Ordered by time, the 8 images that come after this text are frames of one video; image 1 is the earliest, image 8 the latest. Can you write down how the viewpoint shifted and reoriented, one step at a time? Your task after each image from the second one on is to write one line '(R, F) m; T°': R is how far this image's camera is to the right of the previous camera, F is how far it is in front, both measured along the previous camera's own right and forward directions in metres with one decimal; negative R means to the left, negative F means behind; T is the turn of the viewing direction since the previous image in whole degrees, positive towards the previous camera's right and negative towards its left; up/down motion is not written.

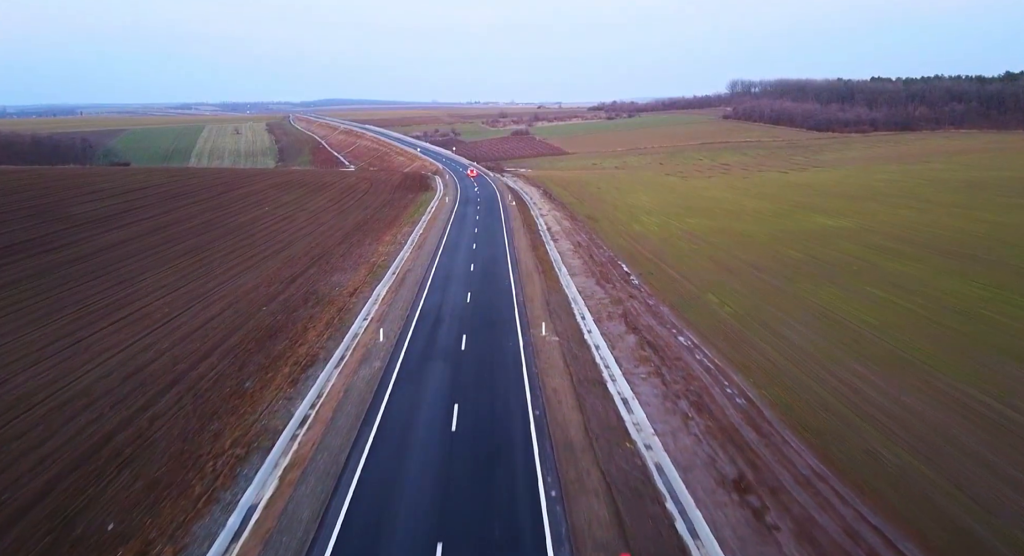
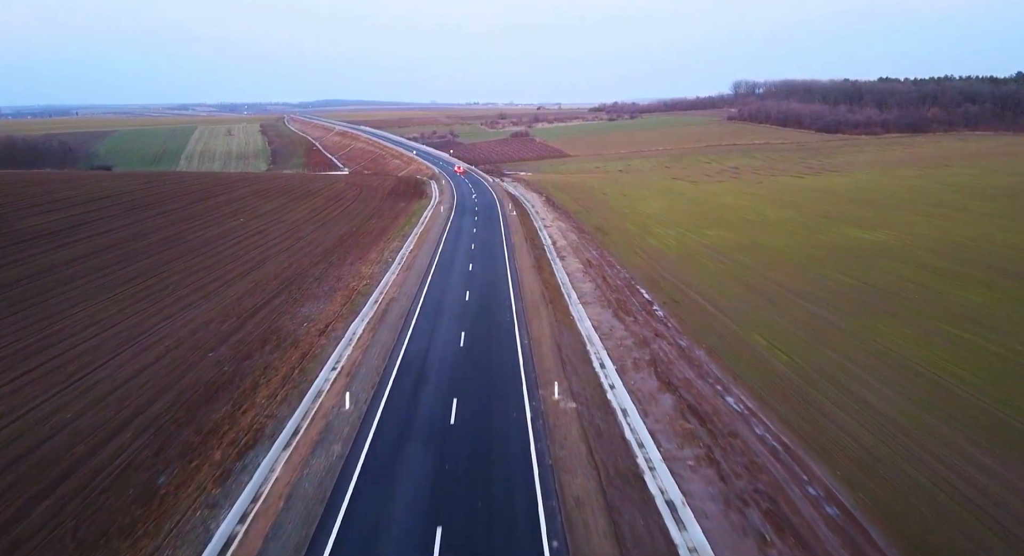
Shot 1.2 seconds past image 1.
(-0.2, +4.1) m; 0°
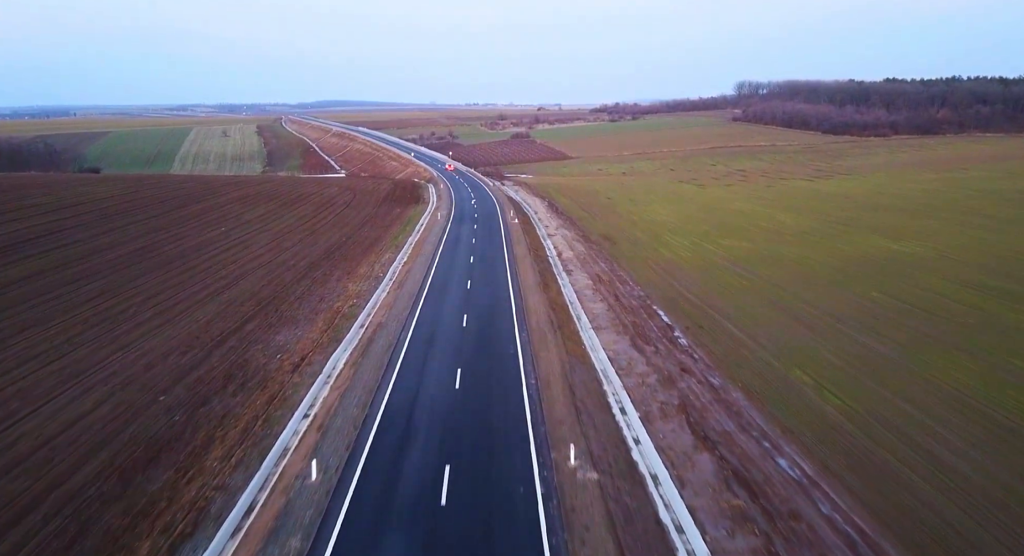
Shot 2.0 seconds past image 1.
(-0.2, +2.7) m; 0°
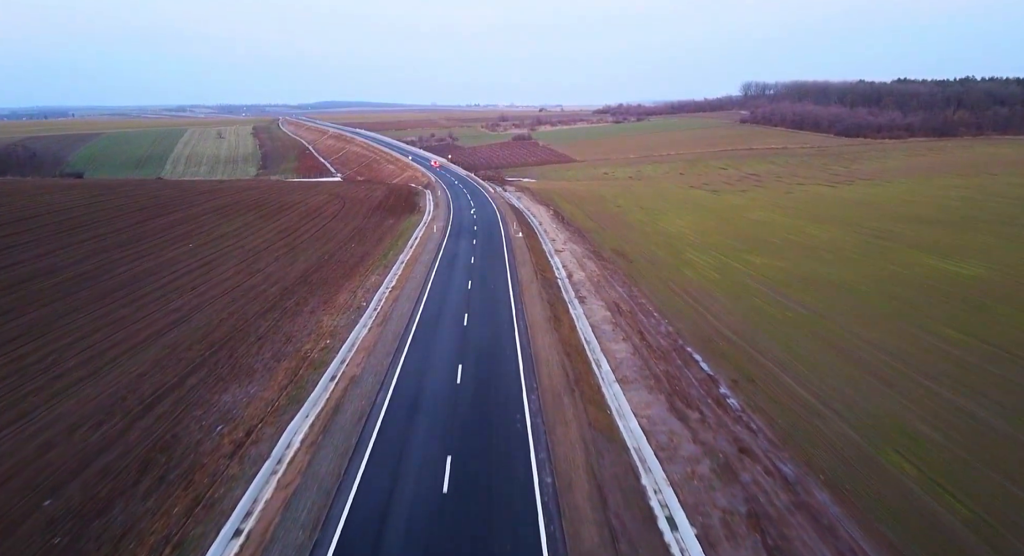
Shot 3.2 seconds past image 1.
(-0.2, +4.0) m; 0°
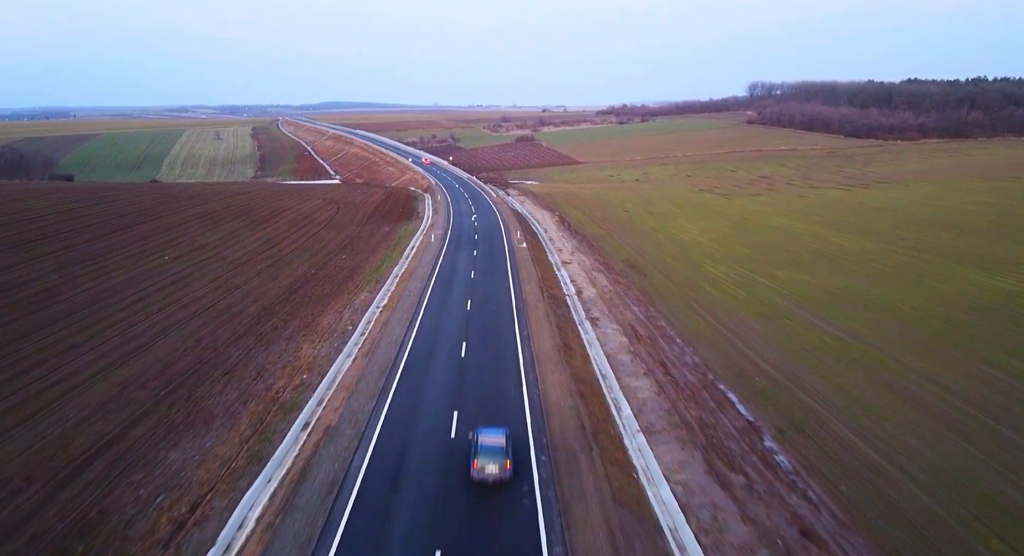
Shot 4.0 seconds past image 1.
(-0.1, +2.6) m; 0°
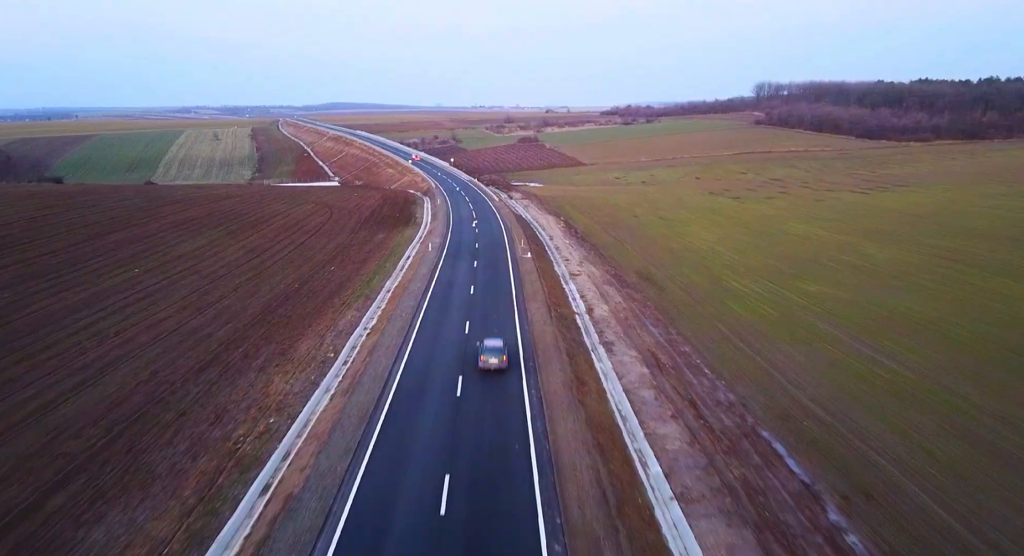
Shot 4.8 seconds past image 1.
(-0.1, +2.6) m; 0°
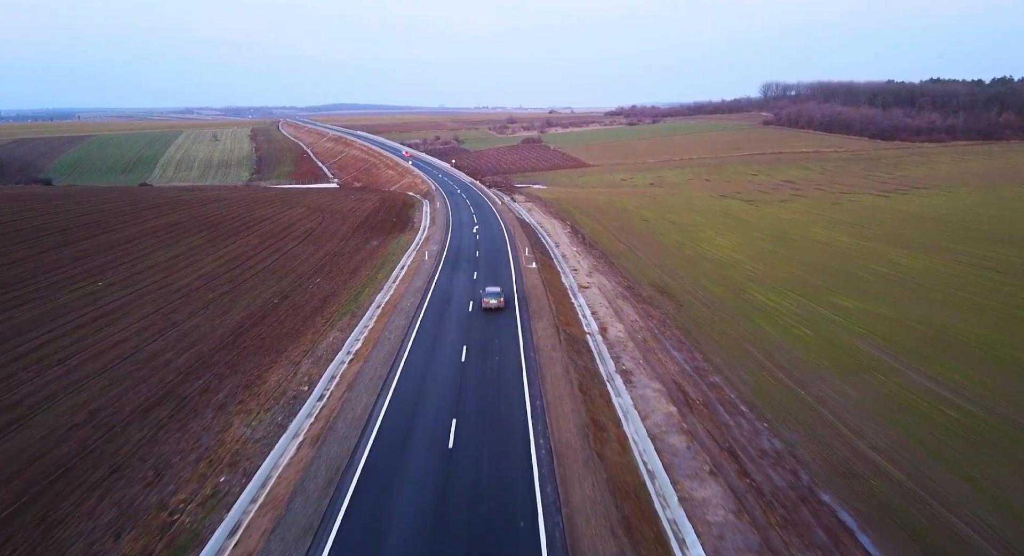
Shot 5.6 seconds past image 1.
(0.0, +2.6) m; 0°
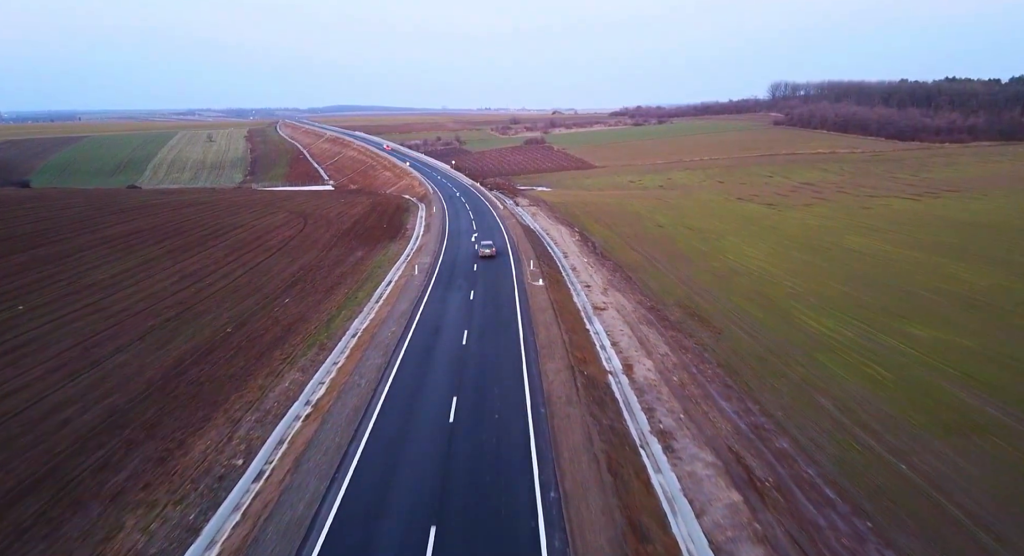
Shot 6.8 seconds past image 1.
(-0.1, +4.1) m; 0°
